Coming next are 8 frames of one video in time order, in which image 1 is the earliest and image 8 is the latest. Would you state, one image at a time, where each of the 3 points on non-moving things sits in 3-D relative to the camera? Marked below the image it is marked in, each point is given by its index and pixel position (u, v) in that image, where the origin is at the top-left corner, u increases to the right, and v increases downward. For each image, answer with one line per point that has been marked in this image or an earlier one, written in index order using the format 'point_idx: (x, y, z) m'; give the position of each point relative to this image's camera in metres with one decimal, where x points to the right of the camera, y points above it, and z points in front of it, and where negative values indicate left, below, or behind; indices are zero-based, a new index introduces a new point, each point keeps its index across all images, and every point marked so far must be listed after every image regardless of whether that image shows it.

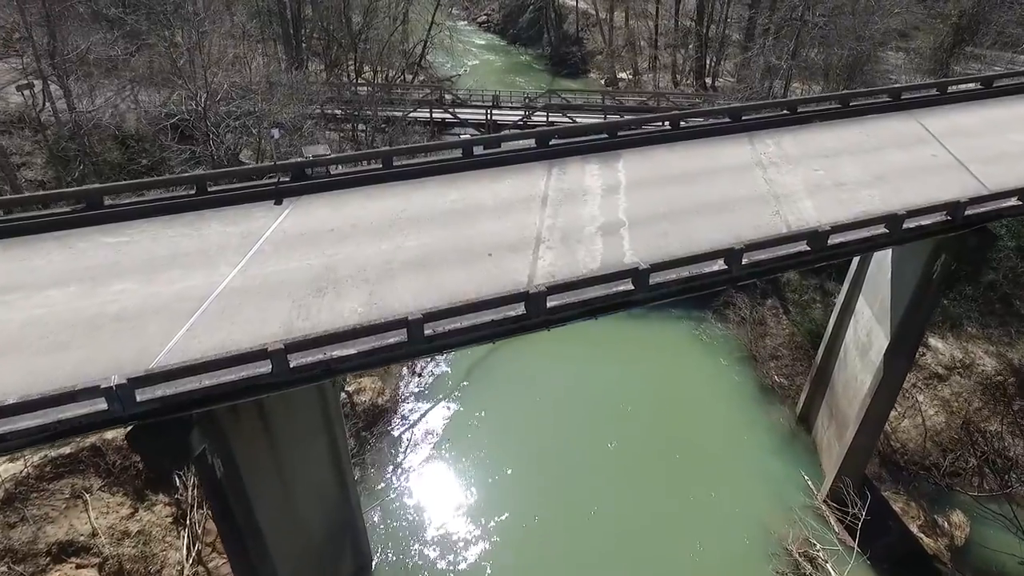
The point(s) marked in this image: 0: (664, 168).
0: (+2.5, +2.0, +10.0) m
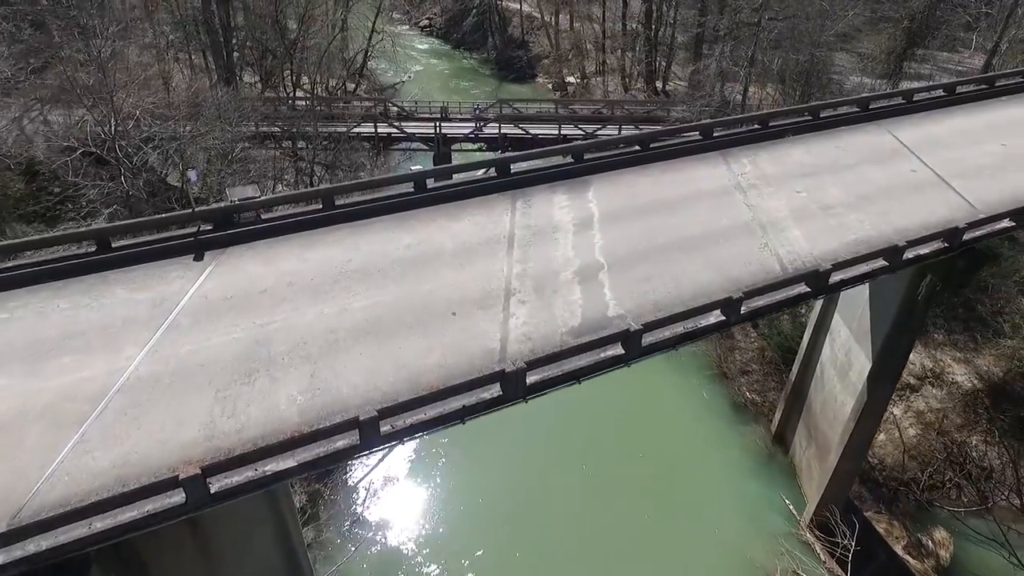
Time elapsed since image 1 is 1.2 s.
0: (+1.9, +1.4, +9.1) m
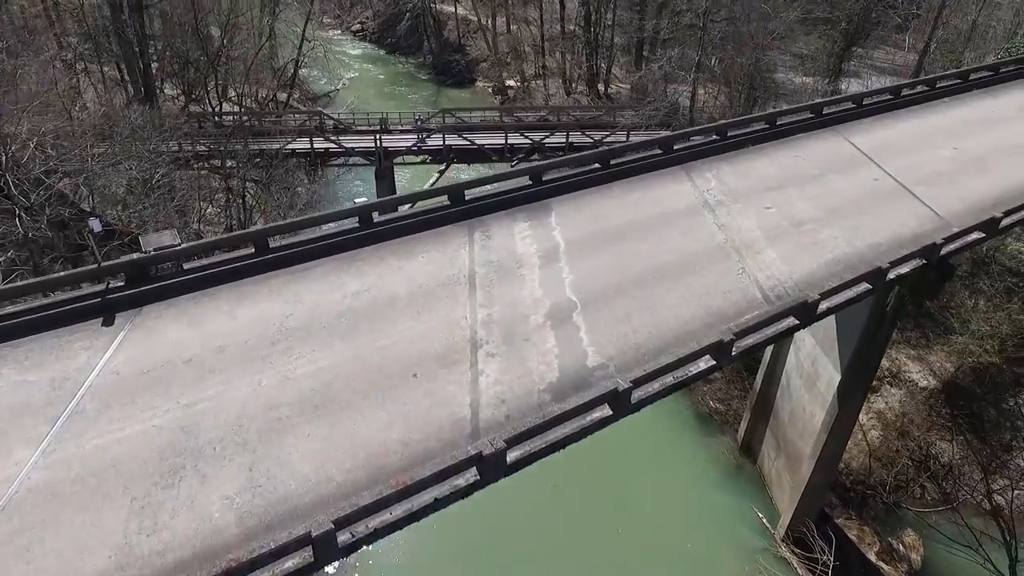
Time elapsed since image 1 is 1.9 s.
0: (+1.3, +0.9, +8.5) m
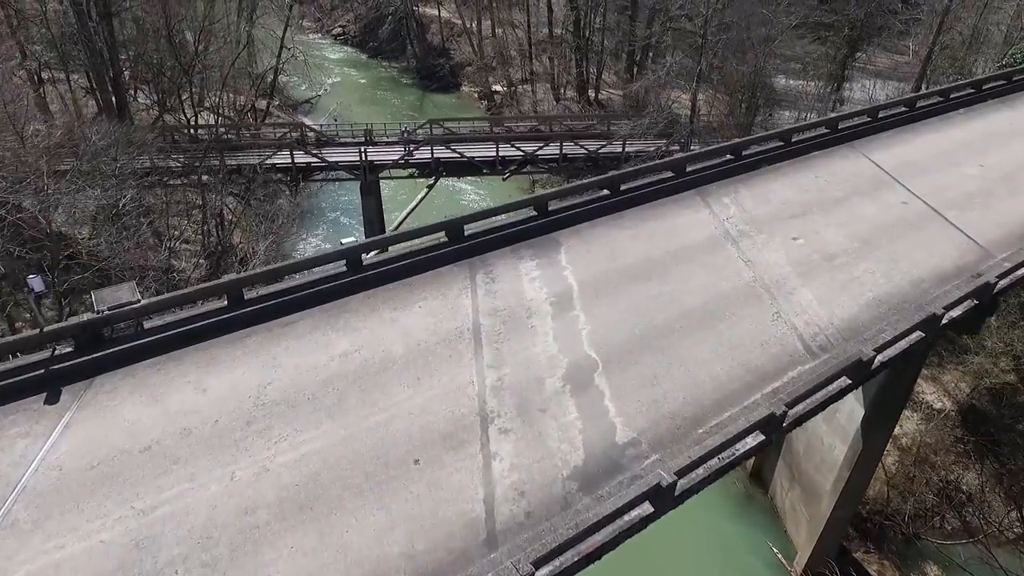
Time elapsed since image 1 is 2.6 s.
0: (+1.4, +0.4, +7.7) m
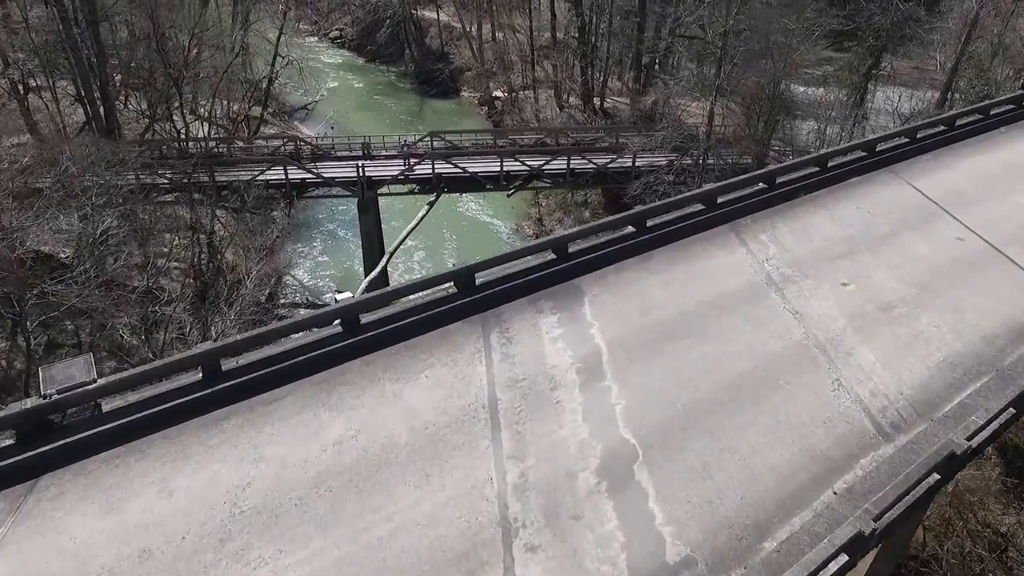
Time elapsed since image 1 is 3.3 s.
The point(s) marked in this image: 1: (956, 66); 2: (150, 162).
0: (+1.5, -0.2, +6.8) m
1: (+12.3, +6.2, +17.1) m
2: (-11.0, +3.9, +18.9) m
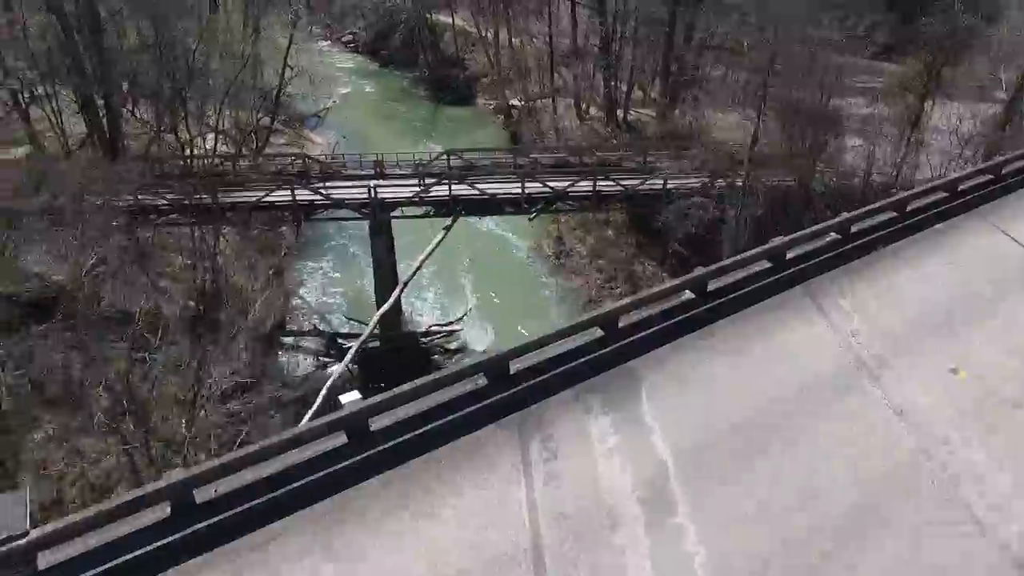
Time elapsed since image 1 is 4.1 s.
0: (+1.9, -1.1, +5.6) m
1: (+12.9, +5.3, +15.7) m
2: (-10.4, +3.2, +17.9) m
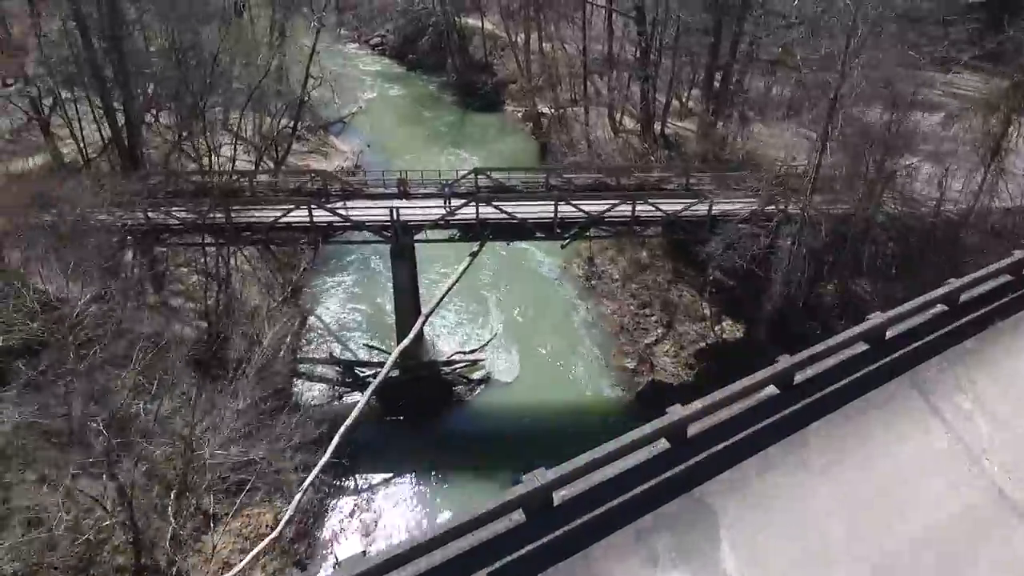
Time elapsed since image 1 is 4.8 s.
0: (+2.2, -1.9, +4.3) m
1: (+13.8, +4.2, +14.0) m
2: (-9.5, +2.6, +17.1) m
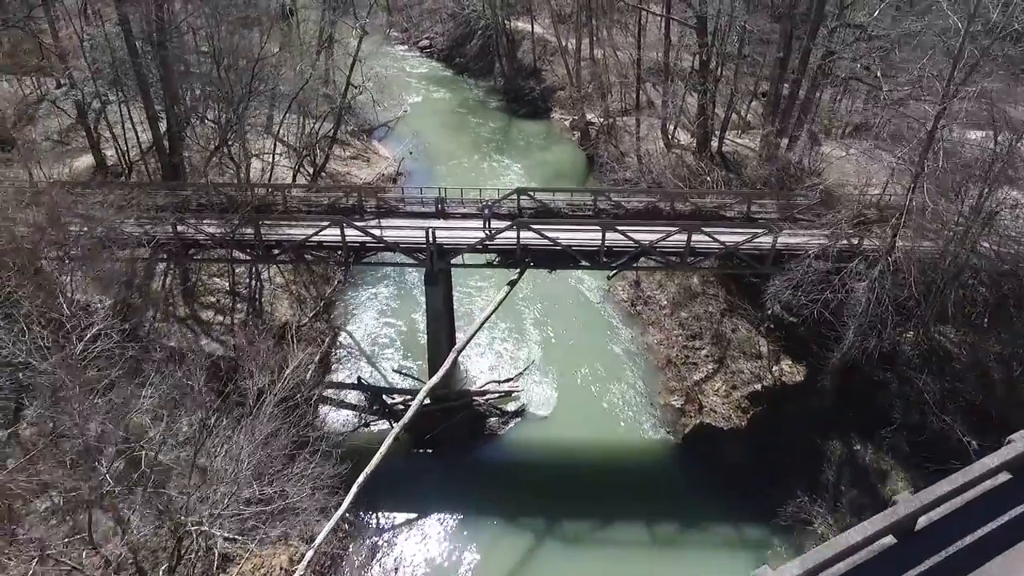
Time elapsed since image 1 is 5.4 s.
0: (+2.4, -2.7, +3.0) m
1: (+14.7, +2.9, +12.0) m
2: (-8.3, +2.2, +16.5) m
